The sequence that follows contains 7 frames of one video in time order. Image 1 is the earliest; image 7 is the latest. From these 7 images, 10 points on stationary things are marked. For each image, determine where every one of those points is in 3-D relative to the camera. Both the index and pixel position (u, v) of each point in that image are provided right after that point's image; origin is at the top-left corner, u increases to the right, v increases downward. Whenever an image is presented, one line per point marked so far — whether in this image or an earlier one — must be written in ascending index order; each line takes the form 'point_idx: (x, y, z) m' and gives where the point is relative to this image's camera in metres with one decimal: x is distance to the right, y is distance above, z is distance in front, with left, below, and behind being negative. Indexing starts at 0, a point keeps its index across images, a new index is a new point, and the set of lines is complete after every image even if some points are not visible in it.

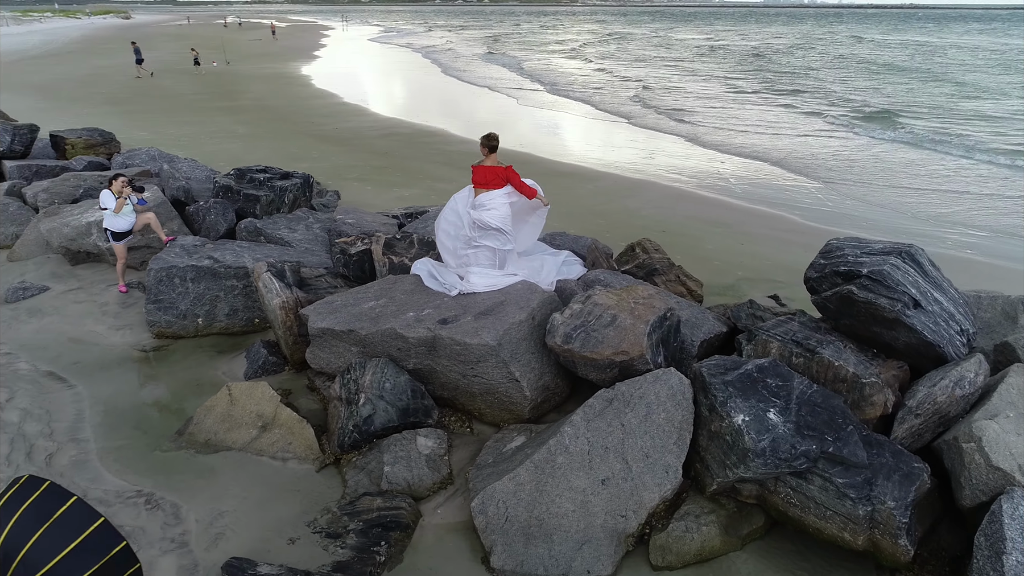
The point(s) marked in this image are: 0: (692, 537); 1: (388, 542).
0: (+1.0, -1.4, +4.1) m
1: (-0.7, -1.5, +4.2) m
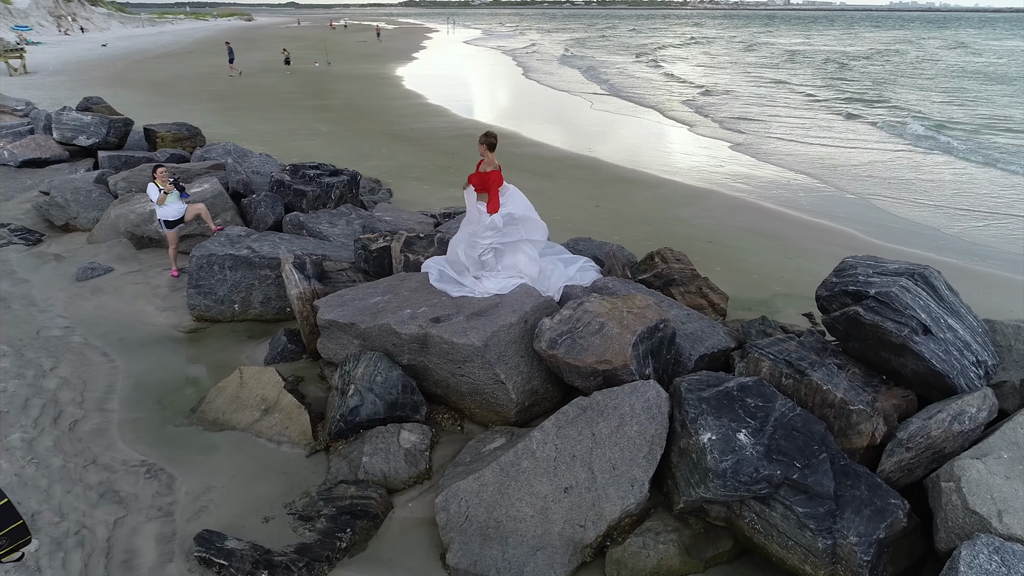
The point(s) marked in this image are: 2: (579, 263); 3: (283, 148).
0: (+0.8, -1.5, +4.0) m
1: (-1.0, -1.4, +4.3) m
2: (+0.6, +0.2, +6.3) m
3: (-4.6, +2.8, +14.6) m
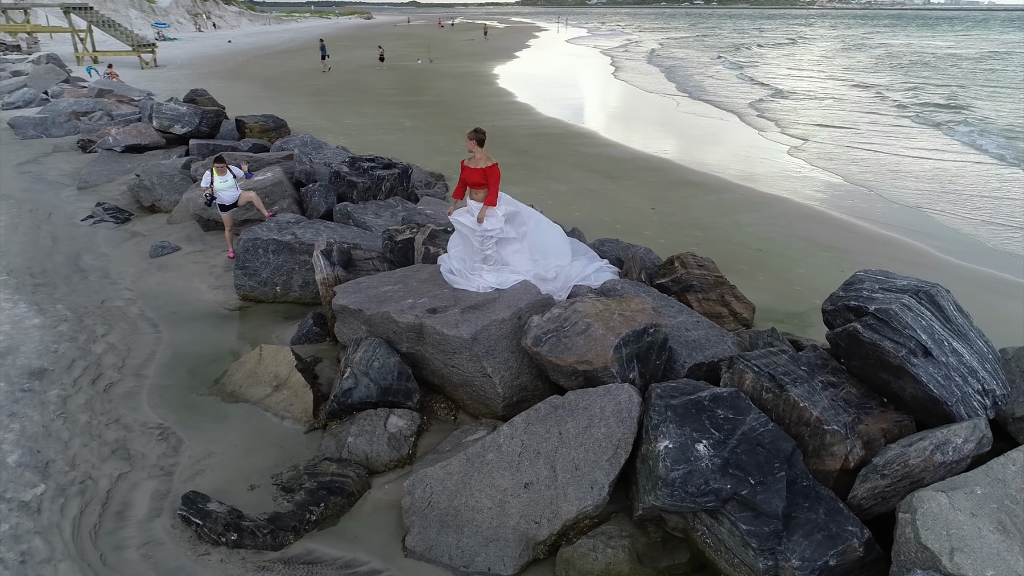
0: (+0.5, -1.5, +4.0) m
1: (-1.2, -1.3, +4.5) m
2: (+0.7, +0.2, +6.3) m
3: (-3.1, +3.1, +15.2) m
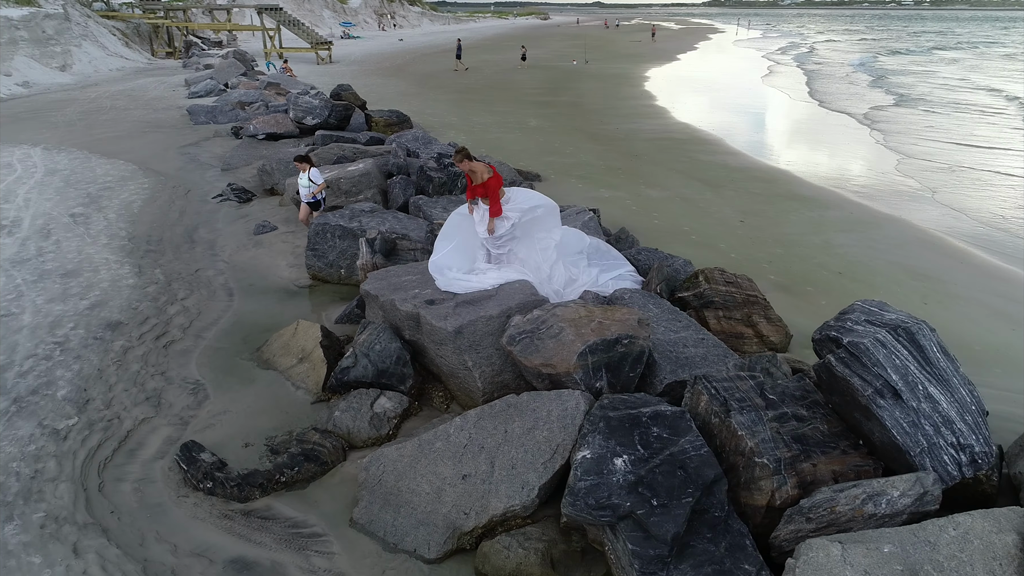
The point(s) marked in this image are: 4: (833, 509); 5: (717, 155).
0: (0.0, -1.5, +4.0) m
1: (-1.5, -1.2, +4.9) m
2: (+0.9, +0.2, +6.2) m
3: (-0.7, +3.3, +15.7) m
4: (+1.6, -1.1, +3.5) m
5: (+4.2, +2.8, +15.0) m
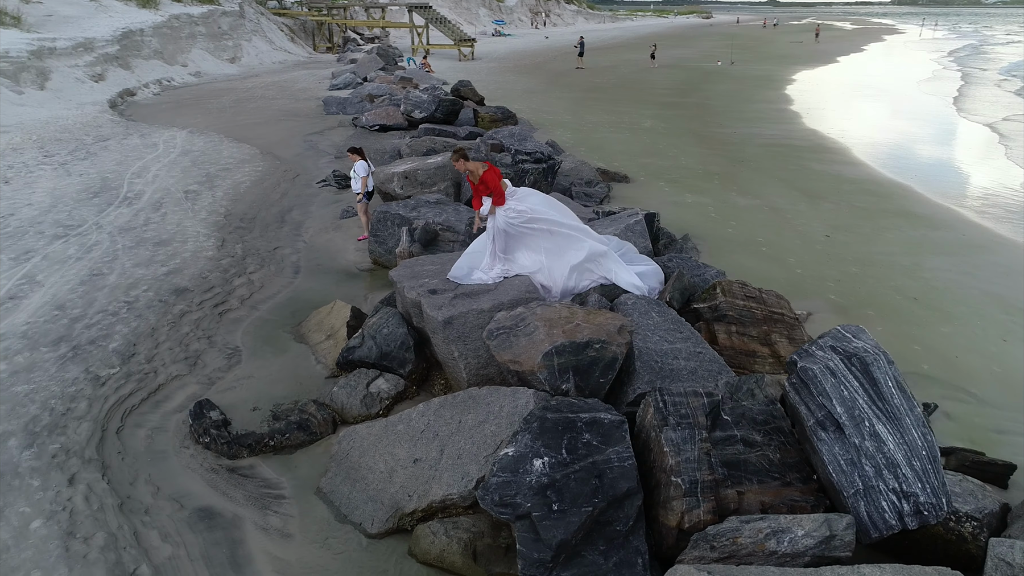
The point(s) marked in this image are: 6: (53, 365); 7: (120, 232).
0: (-0.5, -1.4, +4.1) m
1: (-1.7, -1.1, +5.3) m
2: (+1.0, +0.1, +6.1) m
3: (+1.6, +3.3, +15.7) m
4: (+1.0, -1.1, +3.3) m
5: (+6.2, +2.4, +14.0) m
6: (-3.7, -0.6, +5.8) m
7: (-4.8, +0.7, +8.8) m
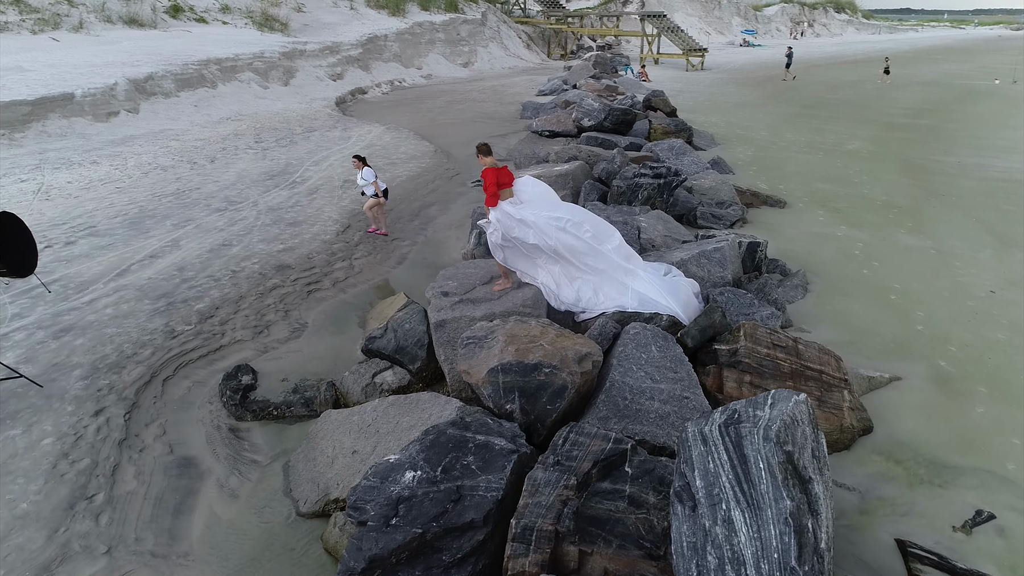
0: (-1.1, -1.4, +4.2) m
1: (-1.8, -0.9, +5.8) m
2: (+1.1, -0.1, +5.6) m
3: (+5.1, +2.7, +14.5) m
4: (+0.1, -1.3, +3.0) m
5: (+8.8, +1.3, +11.4) m
6: (-3.5, -0.3, +6.8) m
7: (-3.4, +1.1, +10.0) m
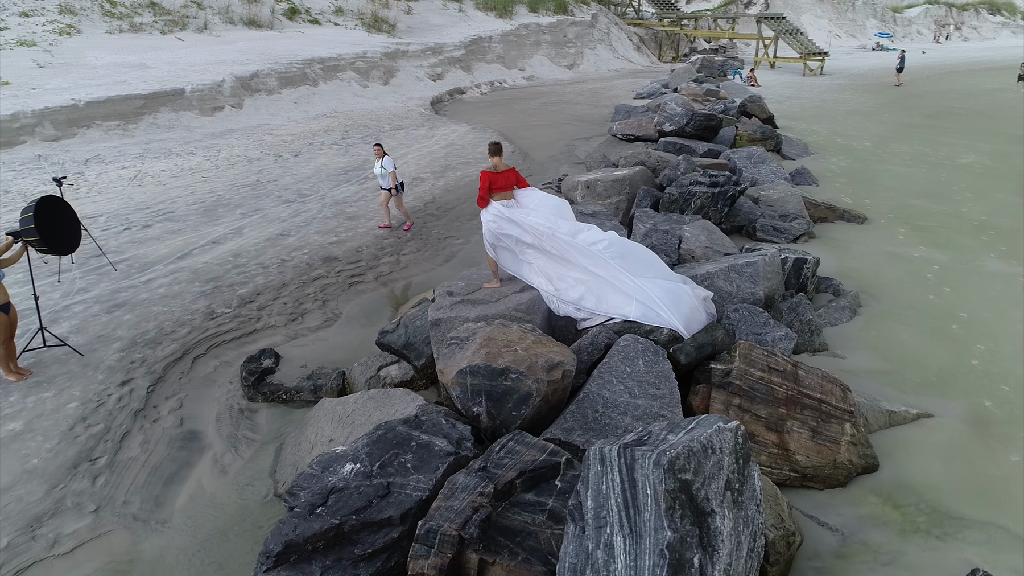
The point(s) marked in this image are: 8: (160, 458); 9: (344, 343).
0: (-1.3, -1.4, +4.4) m
1: (-1.8, -0.9, +6.0) m
2: (+1.1, -0.2, +5.4) m
3: (+6.6, +2.3, +13.6) m
4: (-0.4, -1.3, +3.0) m
5: (+9.7, +0.7, +9.9) m
6: (-3.3, -0.1, +7.3) m
7: (-2.6, +1.2, +10.4) m
8: (-2.5, -1.2, +5.1) m
9: (-1.6, -0.5, +7.0) m
